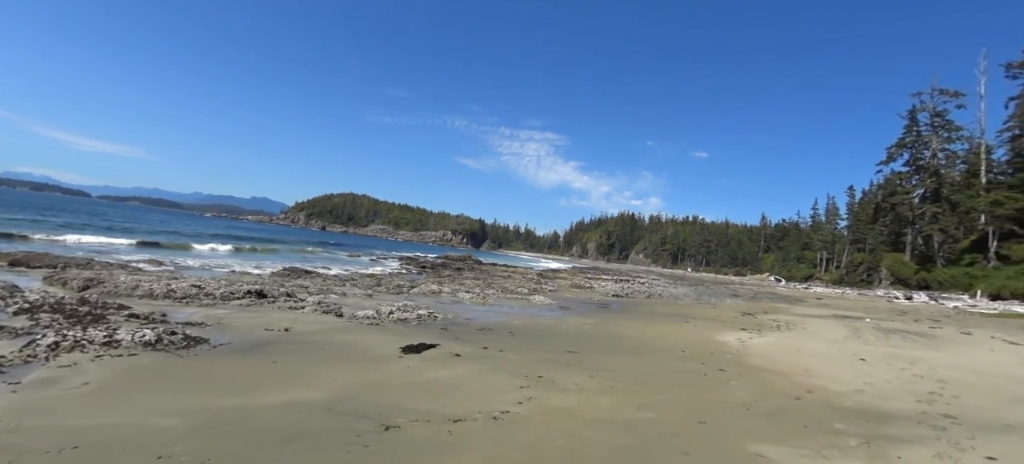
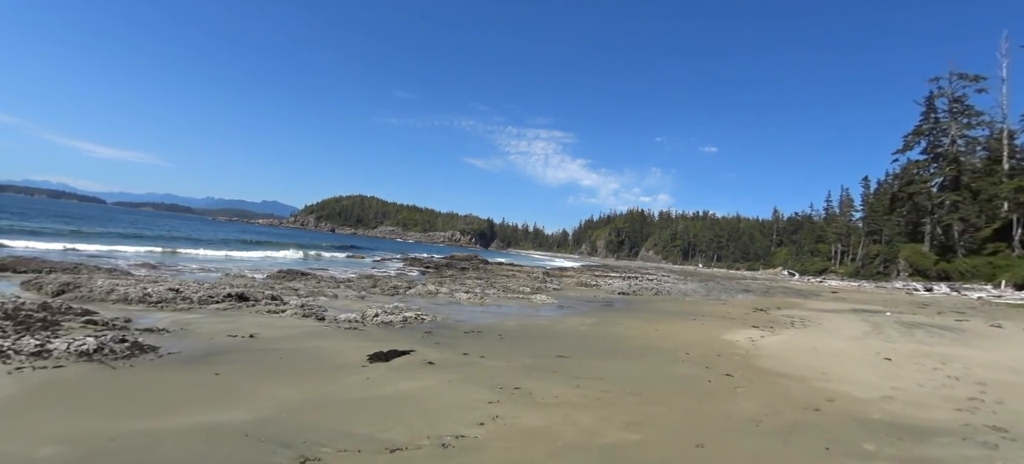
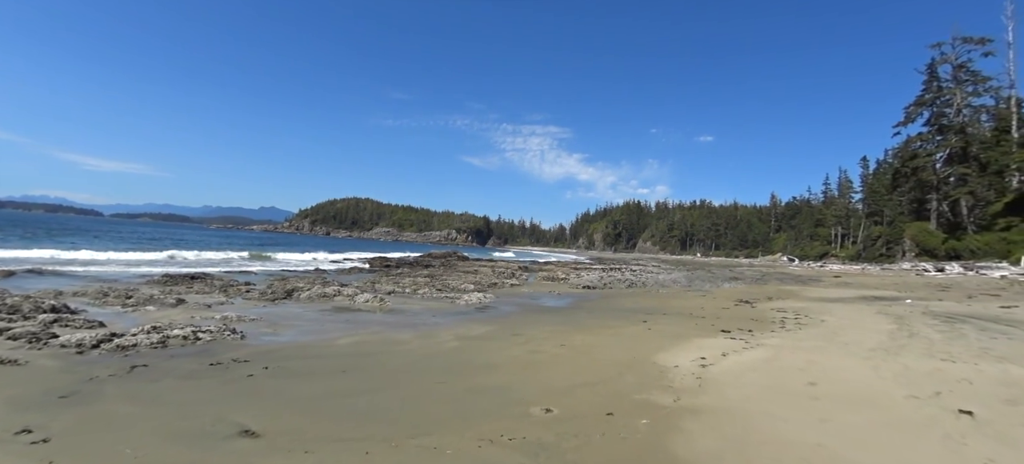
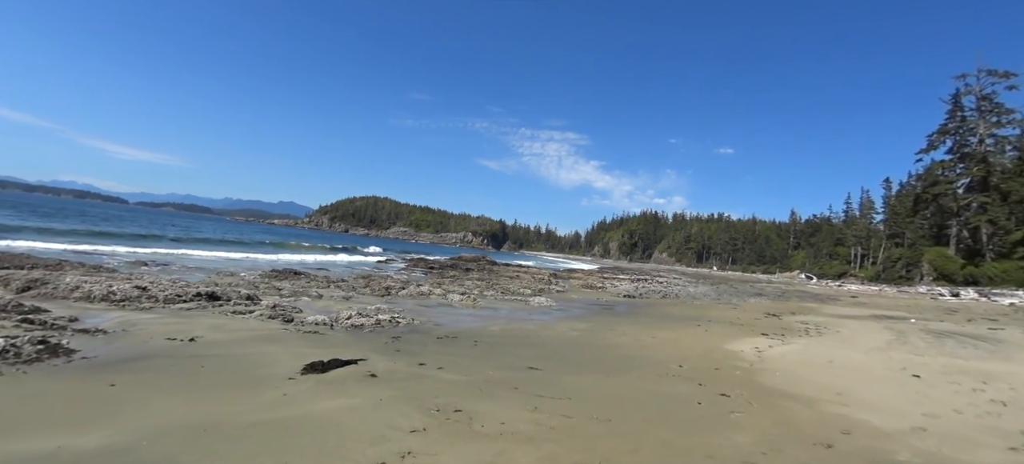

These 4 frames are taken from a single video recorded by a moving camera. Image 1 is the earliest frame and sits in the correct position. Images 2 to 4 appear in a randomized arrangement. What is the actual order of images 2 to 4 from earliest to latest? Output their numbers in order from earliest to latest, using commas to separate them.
2, 4, 3
